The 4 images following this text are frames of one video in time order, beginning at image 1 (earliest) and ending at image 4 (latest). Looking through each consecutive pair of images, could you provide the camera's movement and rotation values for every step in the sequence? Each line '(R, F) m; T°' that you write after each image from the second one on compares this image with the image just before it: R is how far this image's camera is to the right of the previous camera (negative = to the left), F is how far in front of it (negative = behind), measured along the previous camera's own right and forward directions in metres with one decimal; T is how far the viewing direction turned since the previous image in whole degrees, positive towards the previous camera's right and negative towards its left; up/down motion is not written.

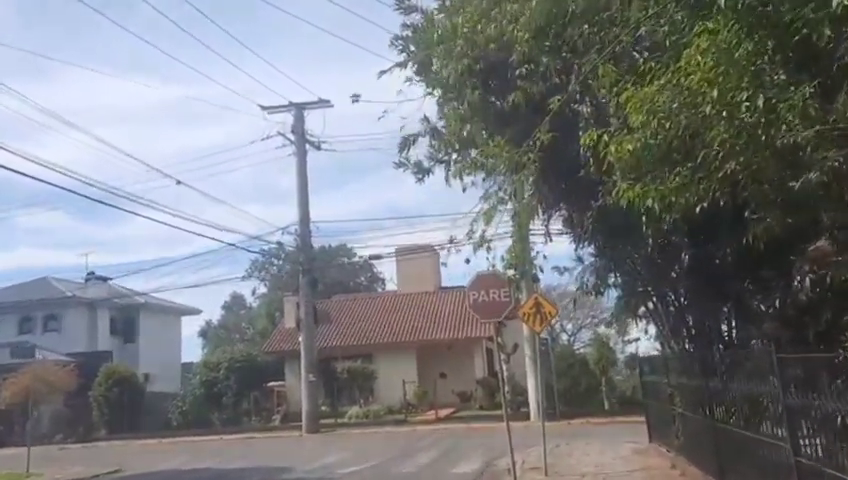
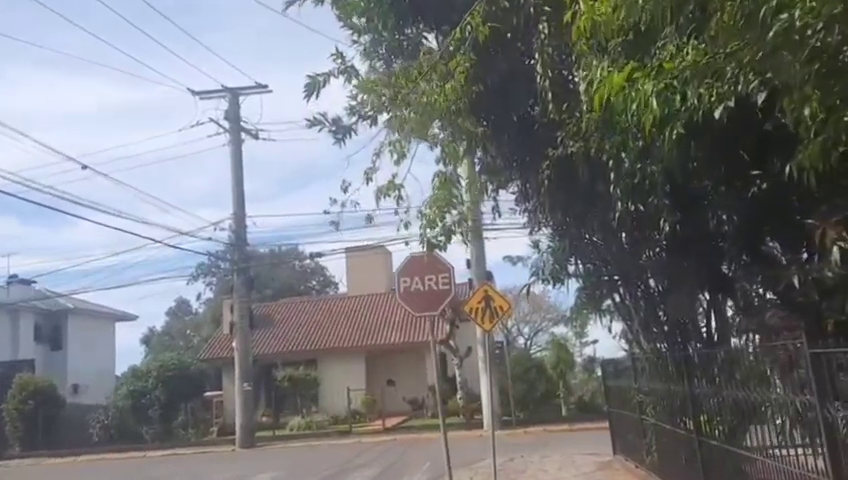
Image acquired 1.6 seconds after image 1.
(+0.5, +2.4) m; +3°
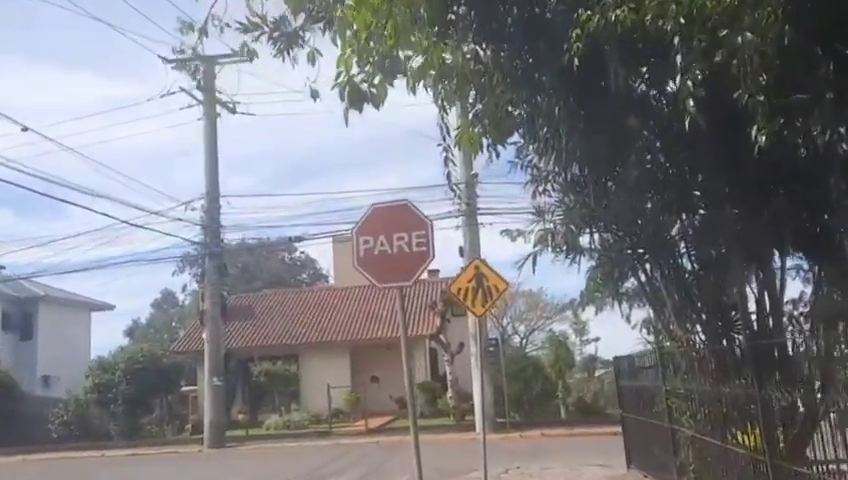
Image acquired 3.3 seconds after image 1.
(+0.3, +2.6) m; 0°
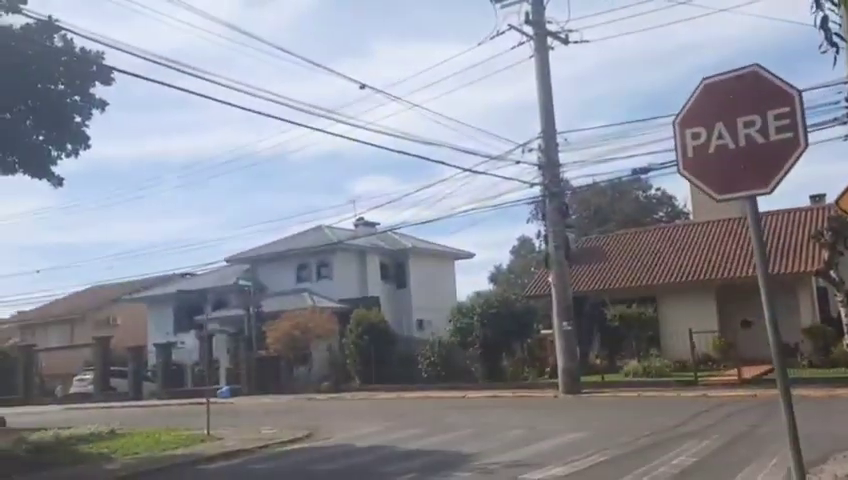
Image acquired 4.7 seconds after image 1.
(0.0, +1.9) m; -28°
